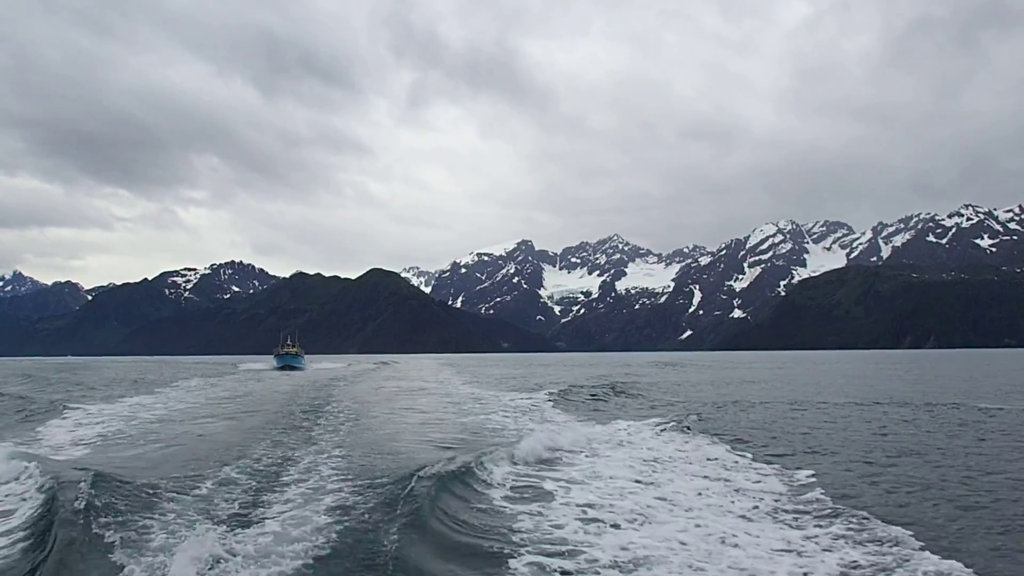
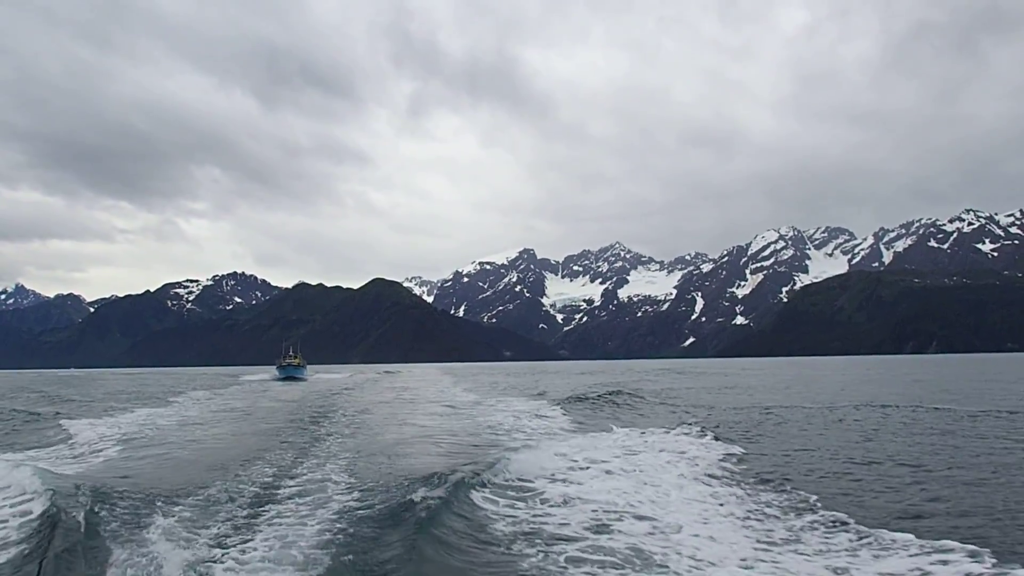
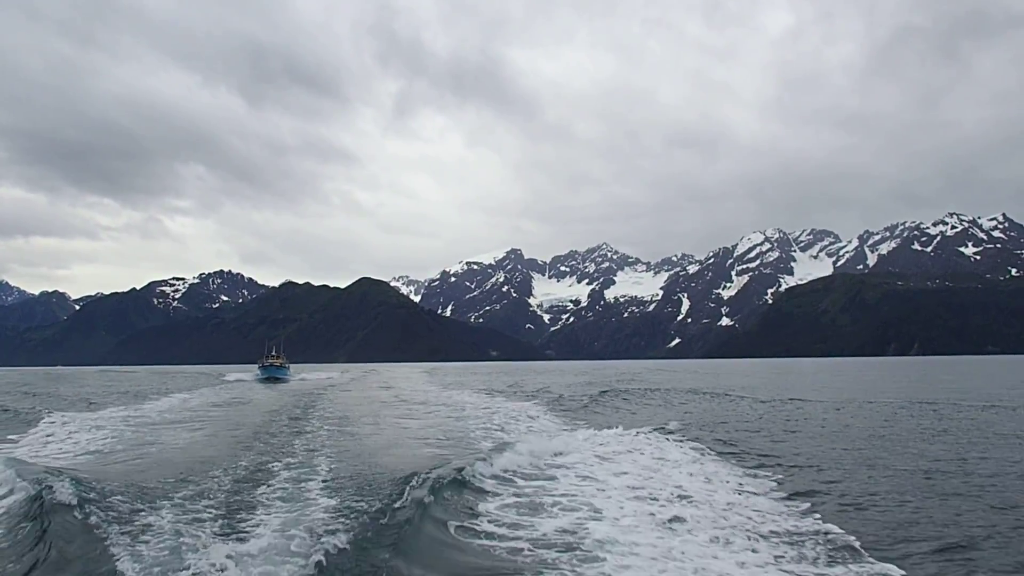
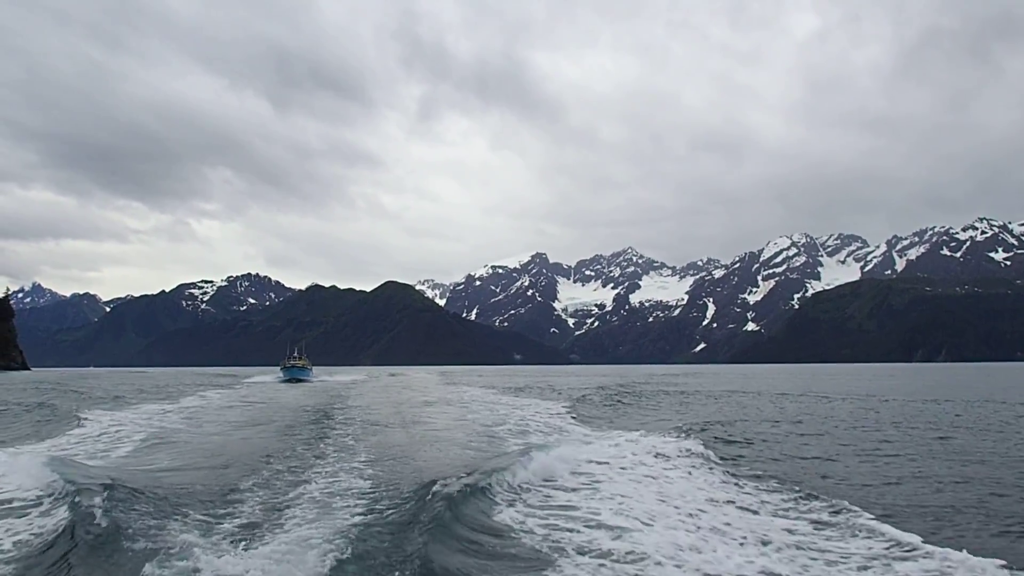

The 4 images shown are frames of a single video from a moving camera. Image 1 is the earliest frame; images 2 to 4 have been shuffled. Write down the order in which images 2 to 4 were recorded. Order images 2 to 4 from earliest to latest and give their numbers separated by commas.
2, 3, 4
